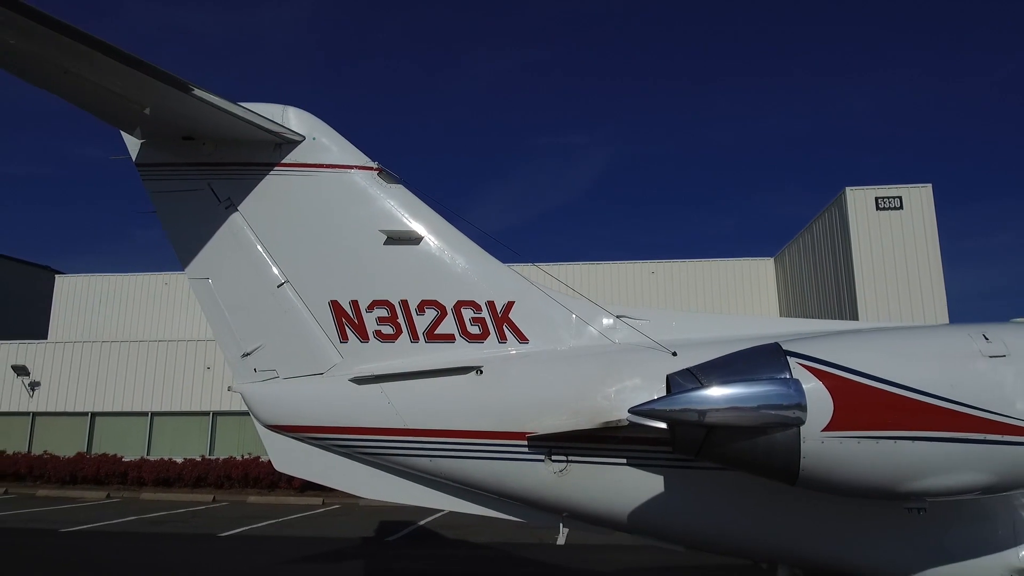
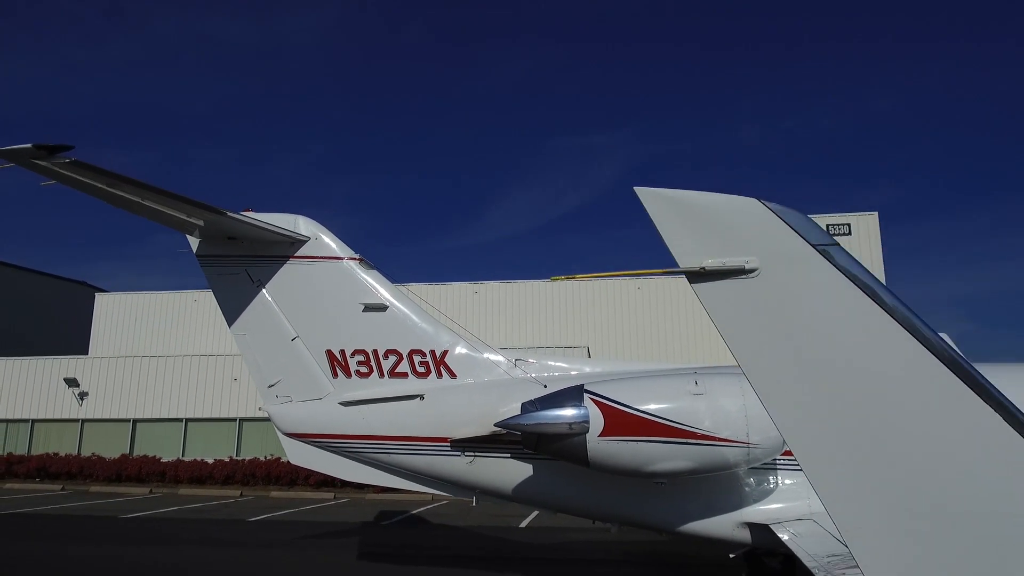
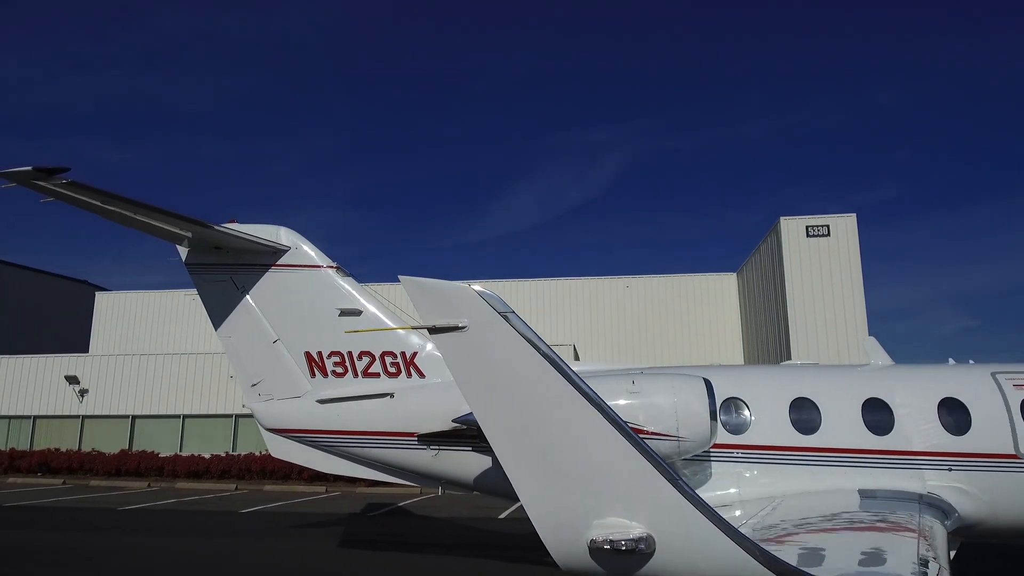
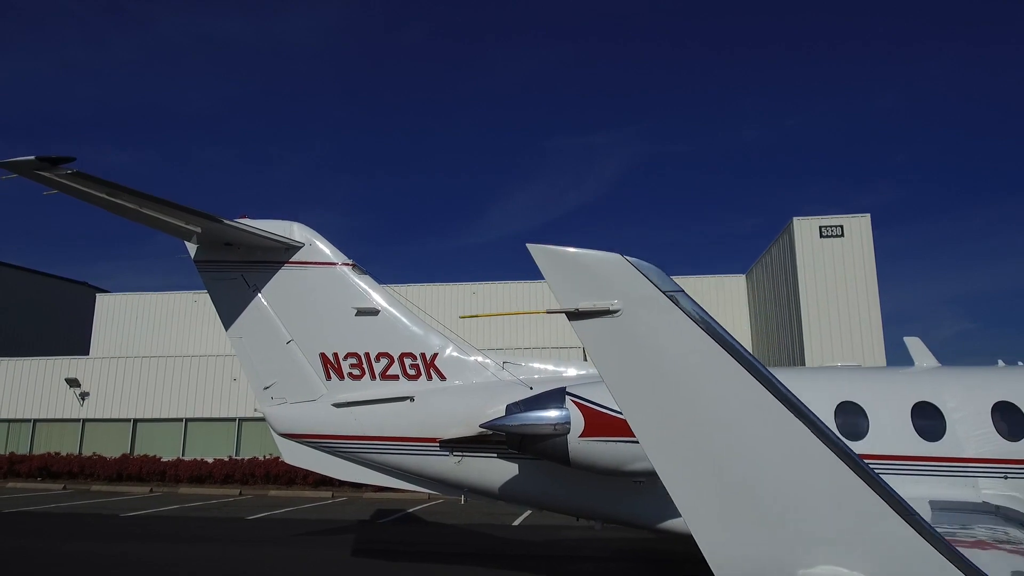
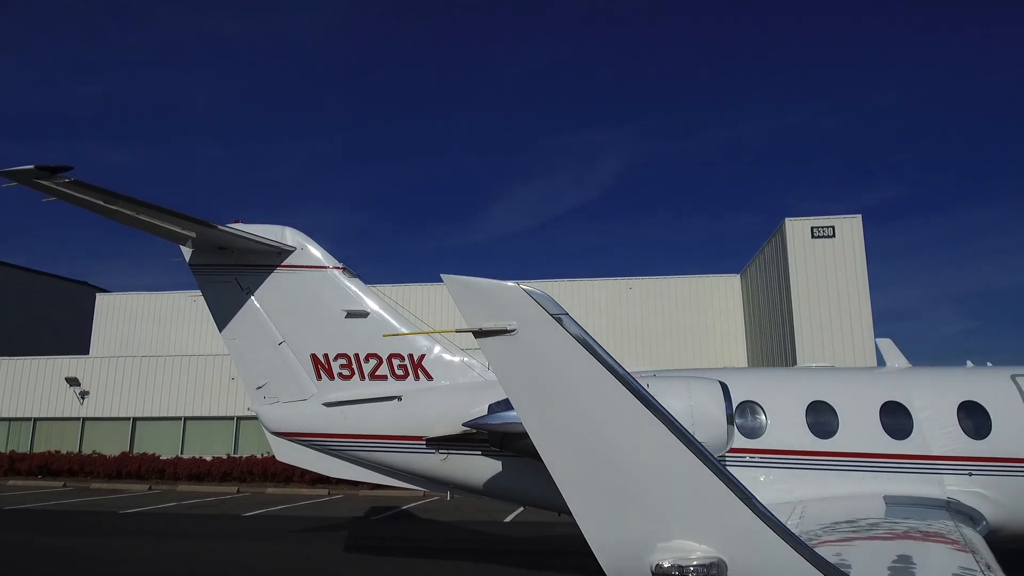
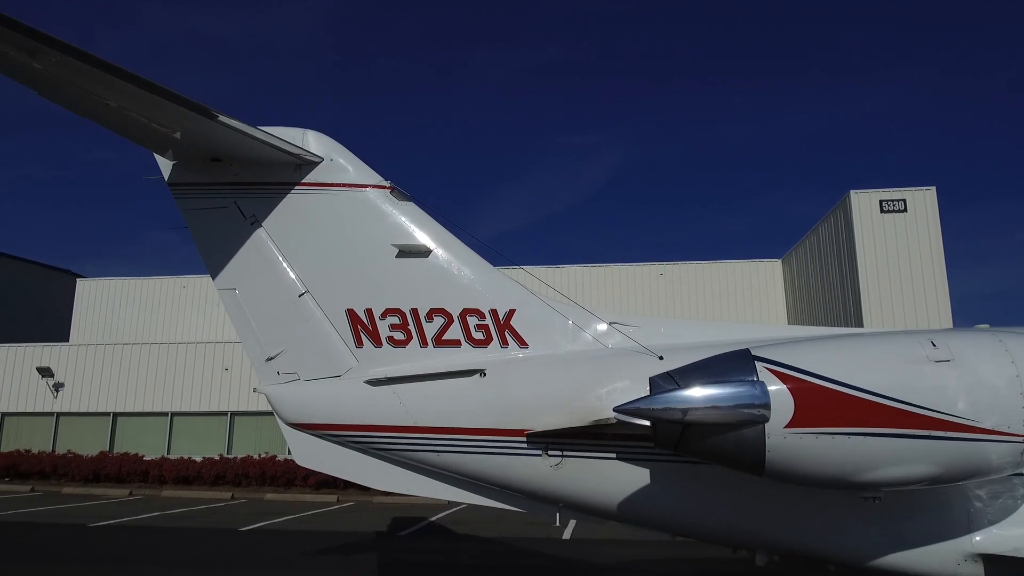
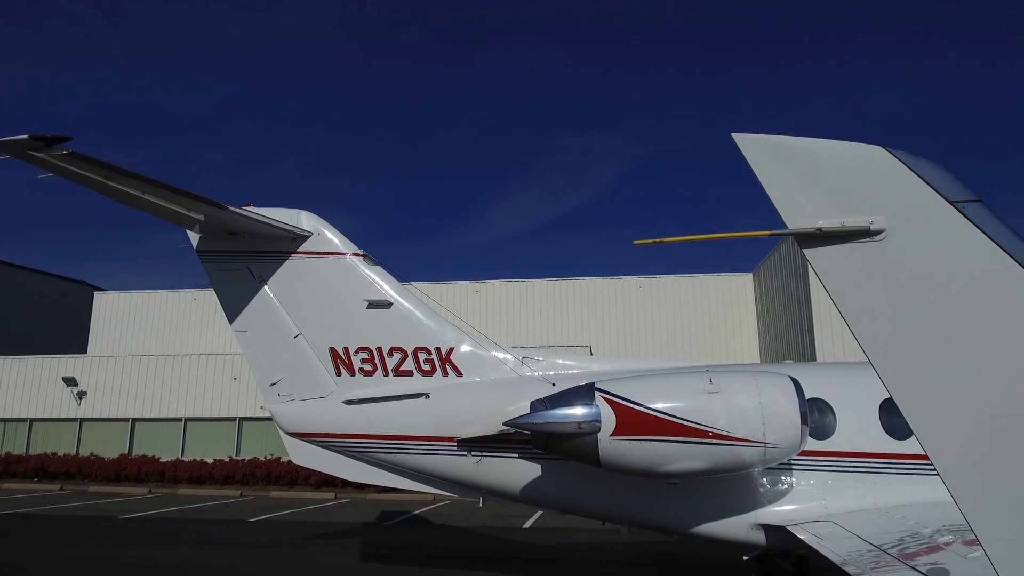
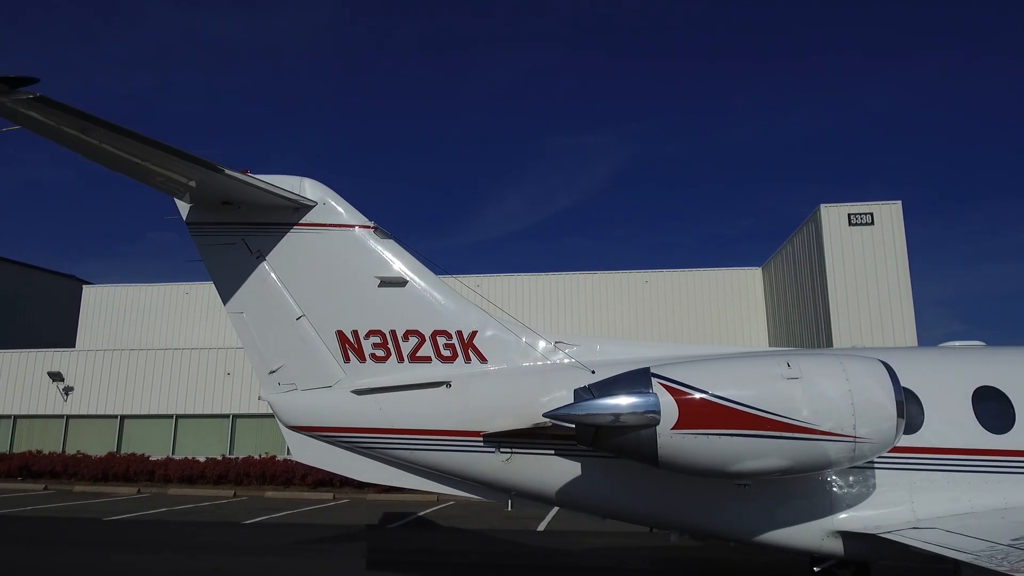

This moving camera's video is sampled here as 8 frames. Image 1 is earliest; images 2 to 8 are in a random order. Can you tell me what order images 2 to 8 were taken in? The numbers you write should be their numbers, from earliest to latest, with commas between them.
6, 8, 7, 2, 4, 5, 3
